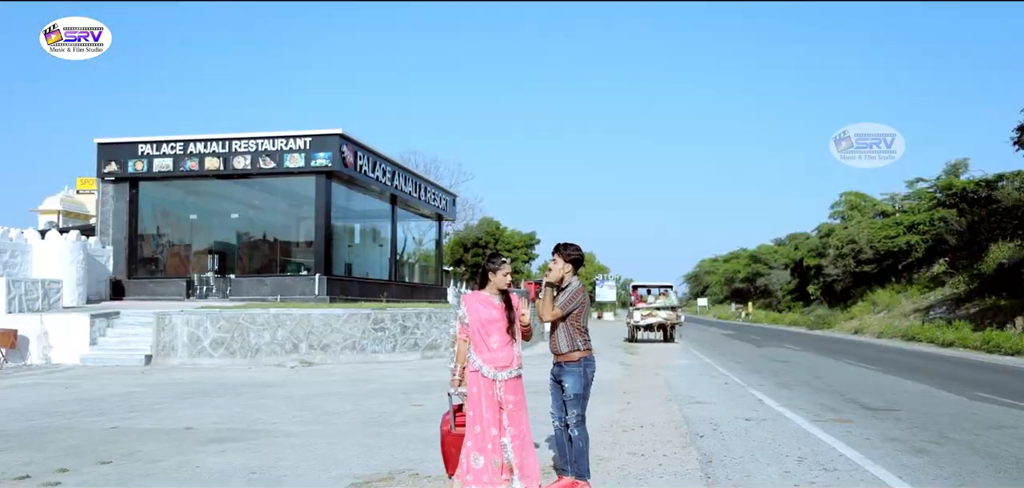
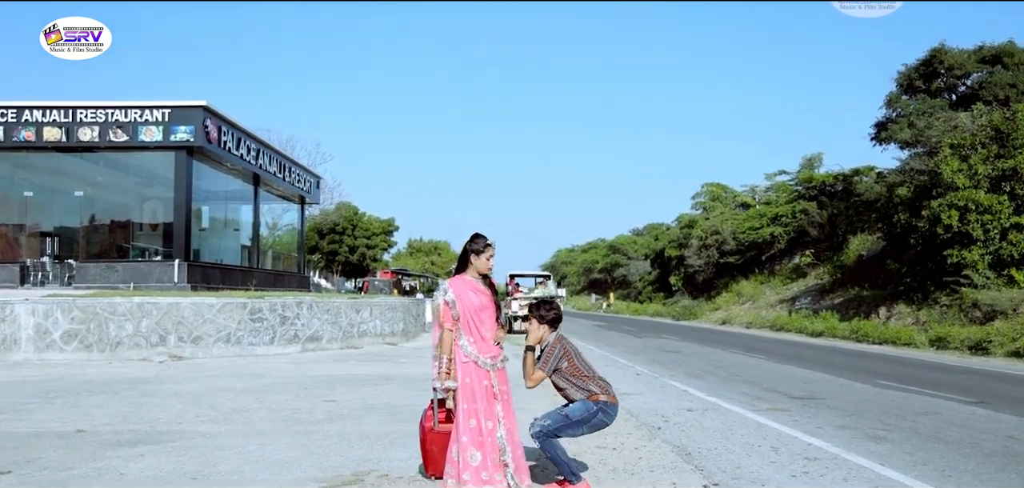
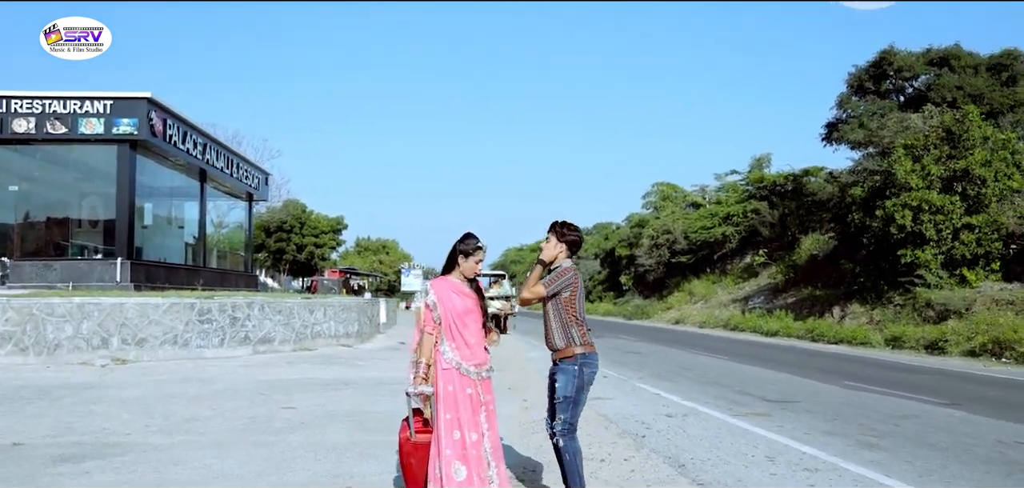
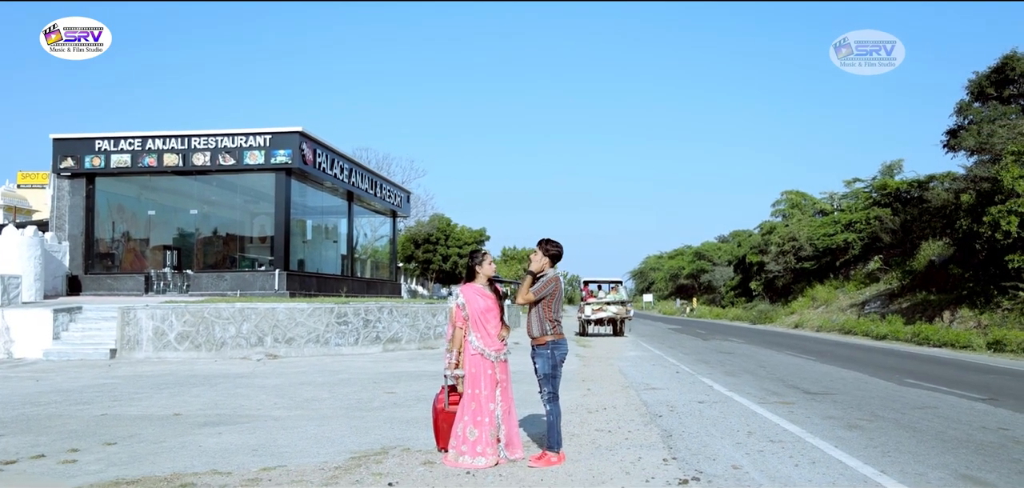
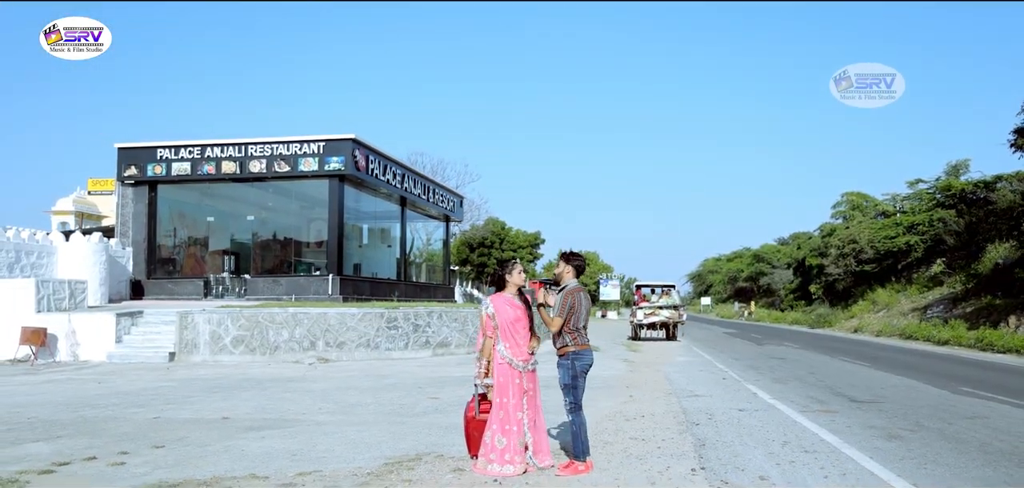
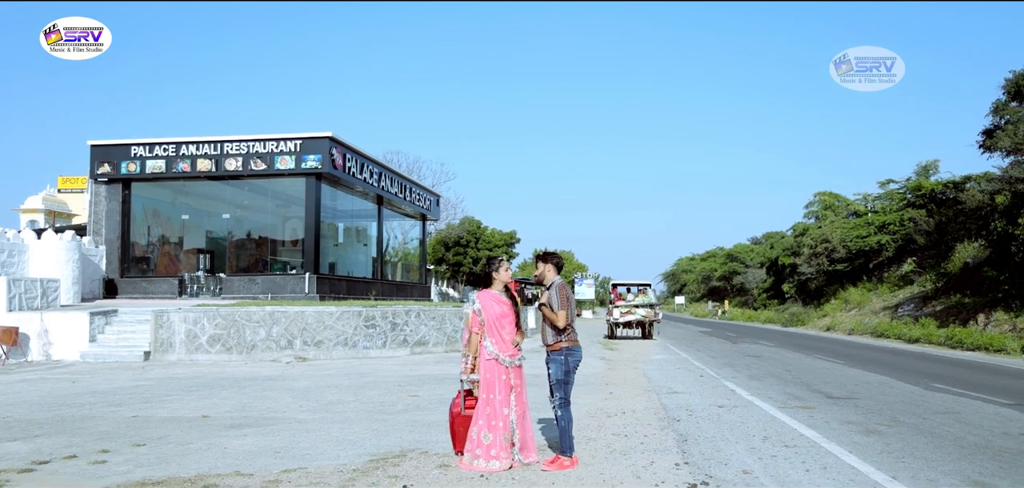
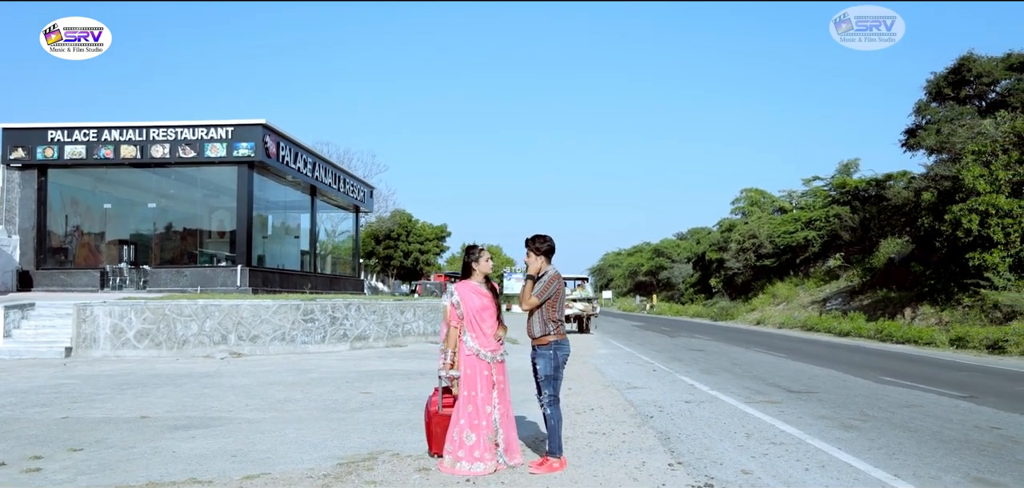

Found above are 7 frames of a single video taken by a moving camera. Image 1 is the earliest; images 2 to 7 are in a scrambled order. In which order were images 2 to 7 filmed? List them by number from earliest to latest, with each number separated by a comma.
5, 6, 4, 7, 2, 3
